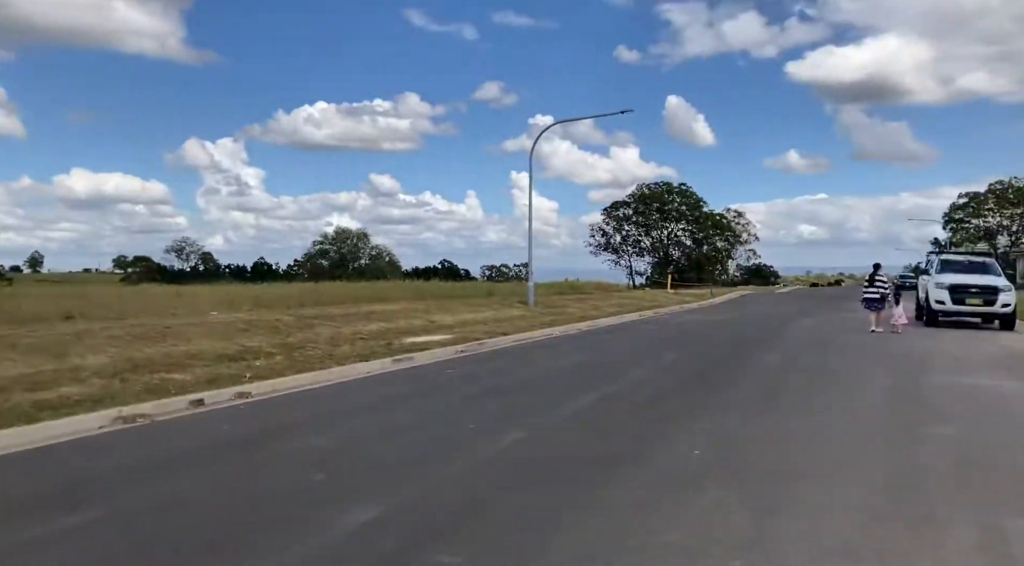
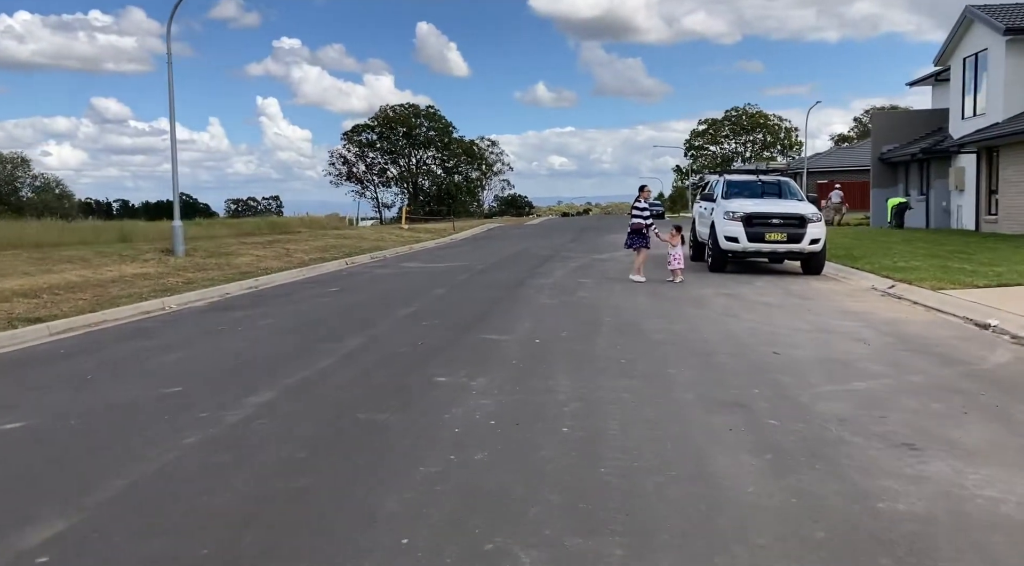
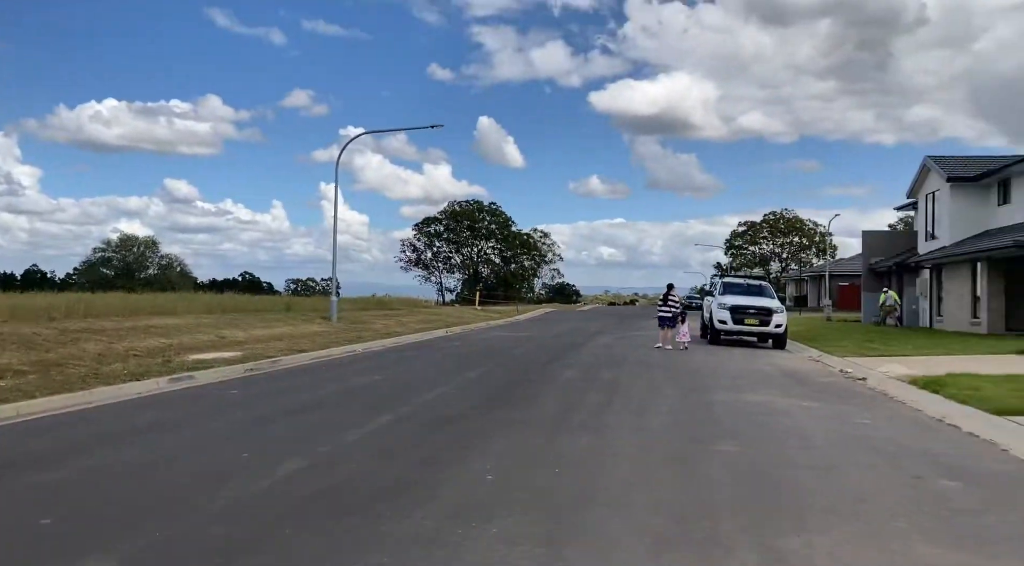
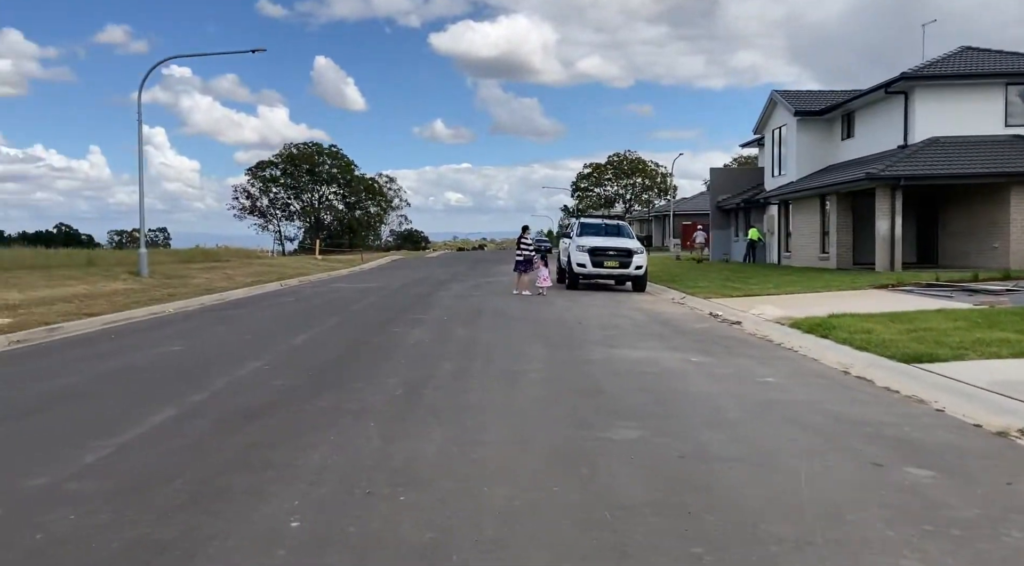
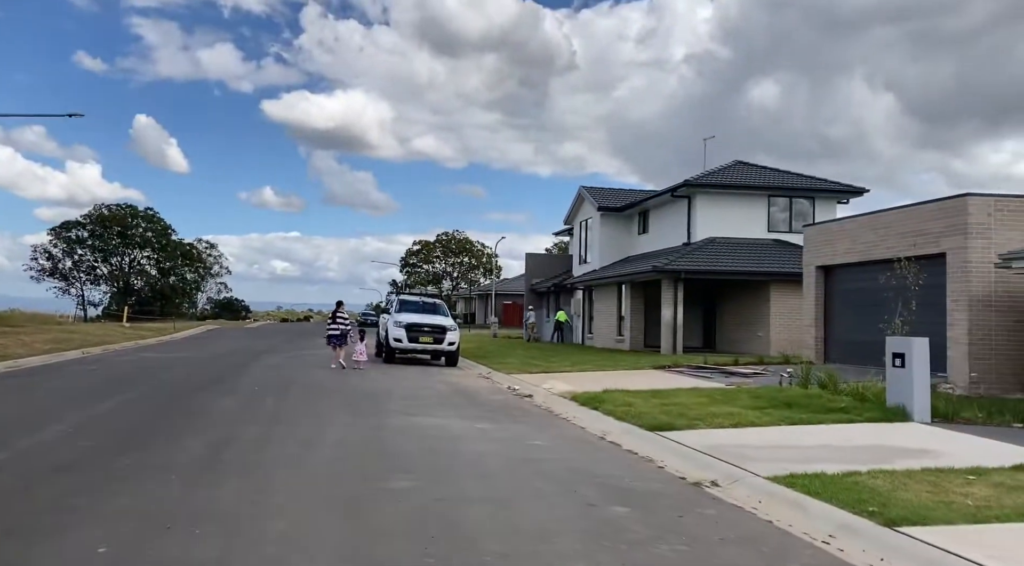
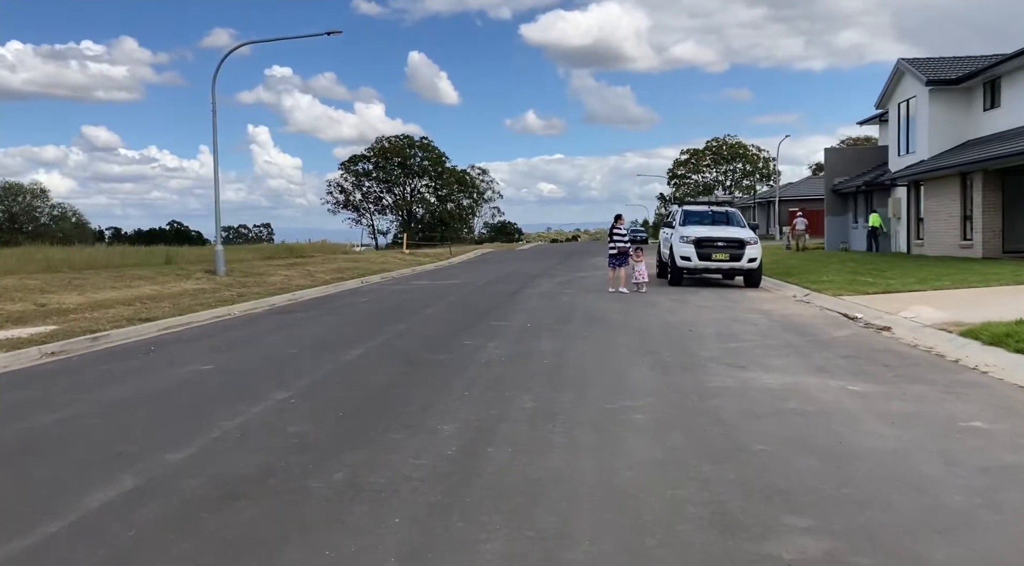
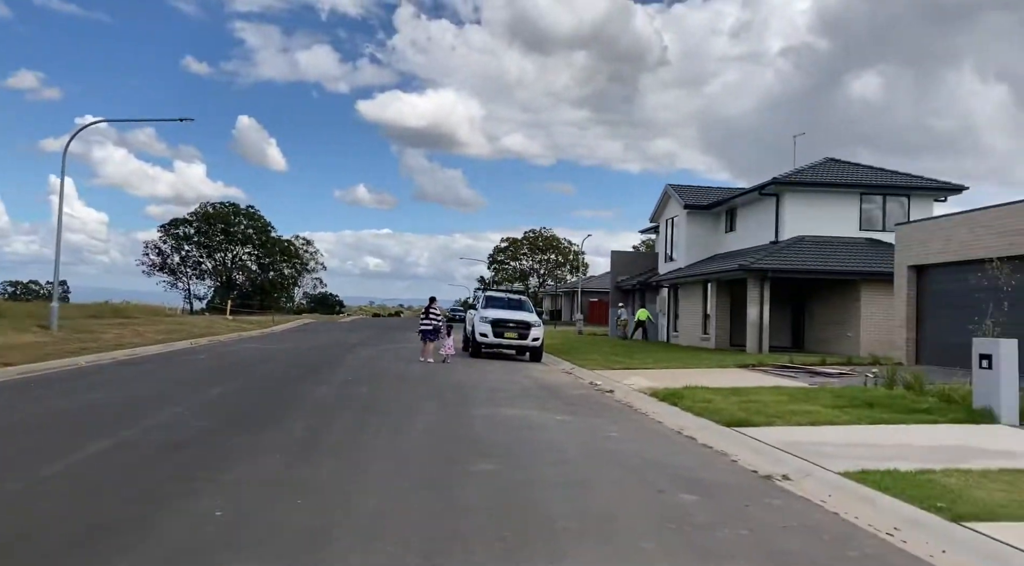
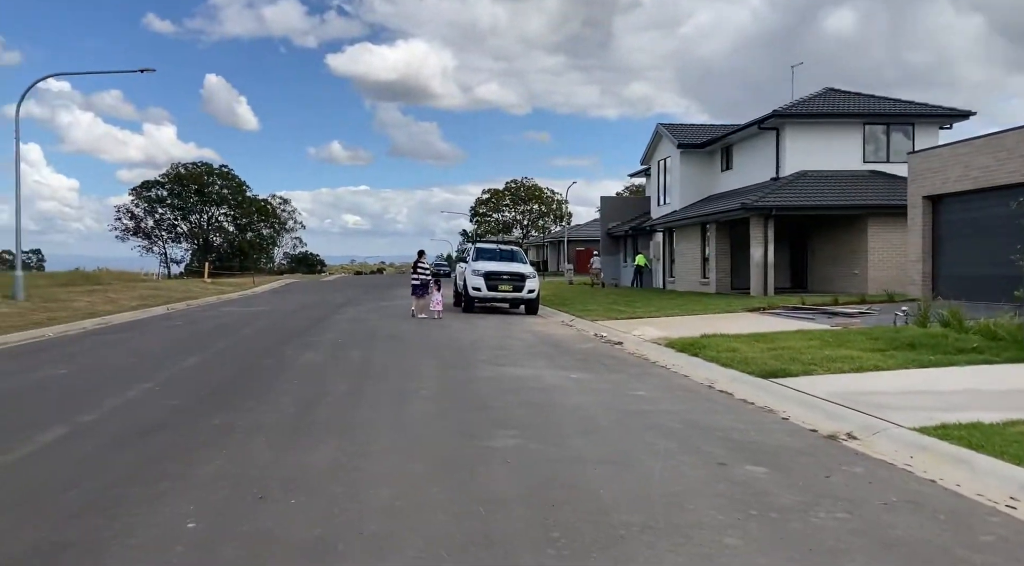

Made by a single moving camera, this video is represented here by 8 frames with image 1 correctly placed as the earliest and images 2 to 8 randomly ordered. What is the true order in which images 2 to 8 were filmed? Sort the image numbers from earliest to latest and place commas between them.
3, 7, 5, 8, 4, 6, 2
